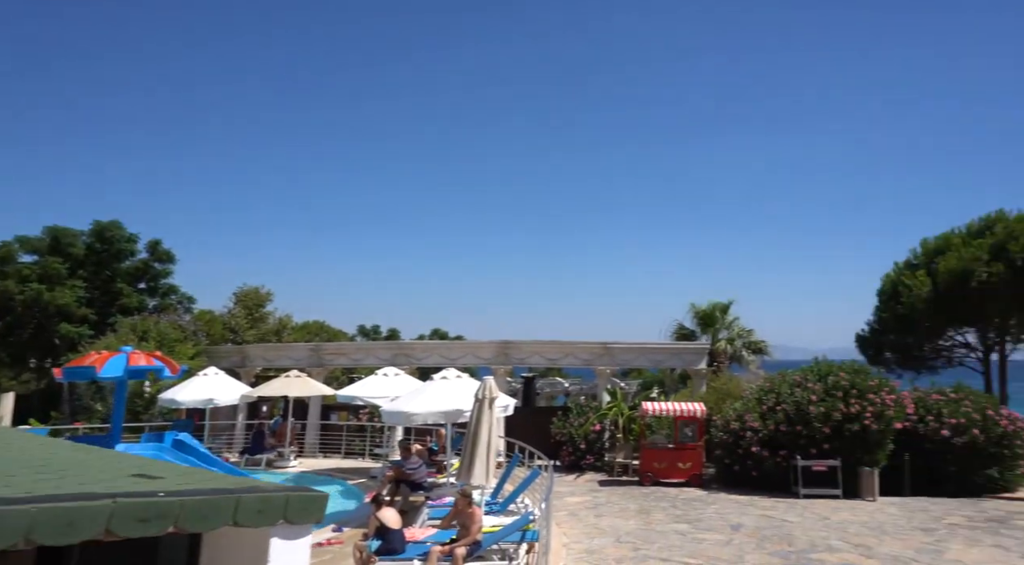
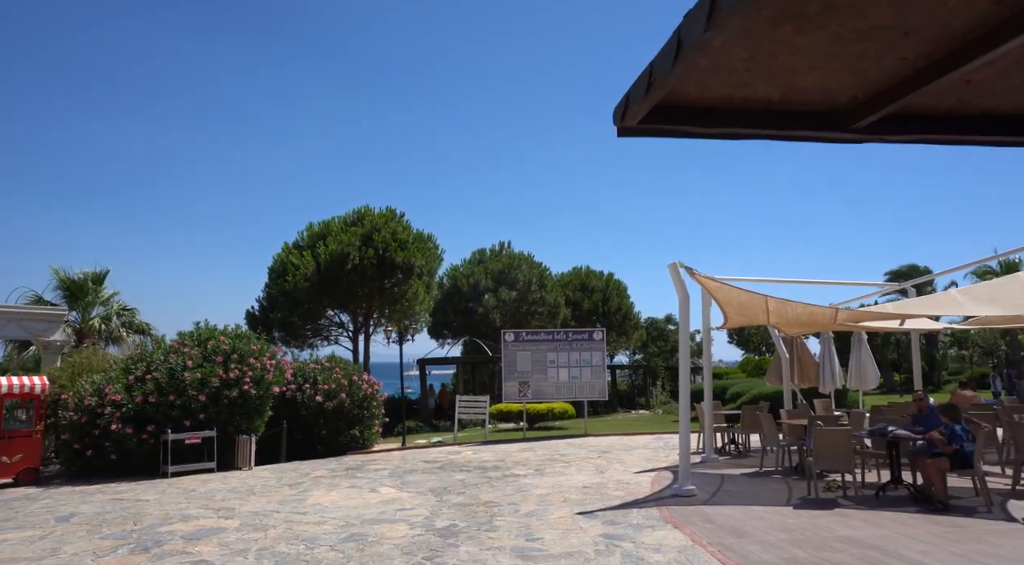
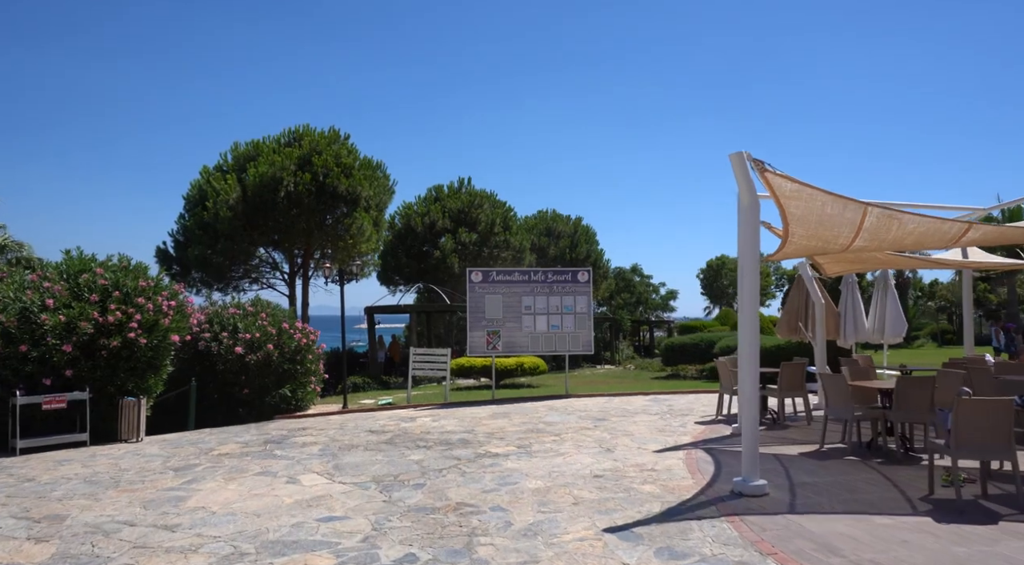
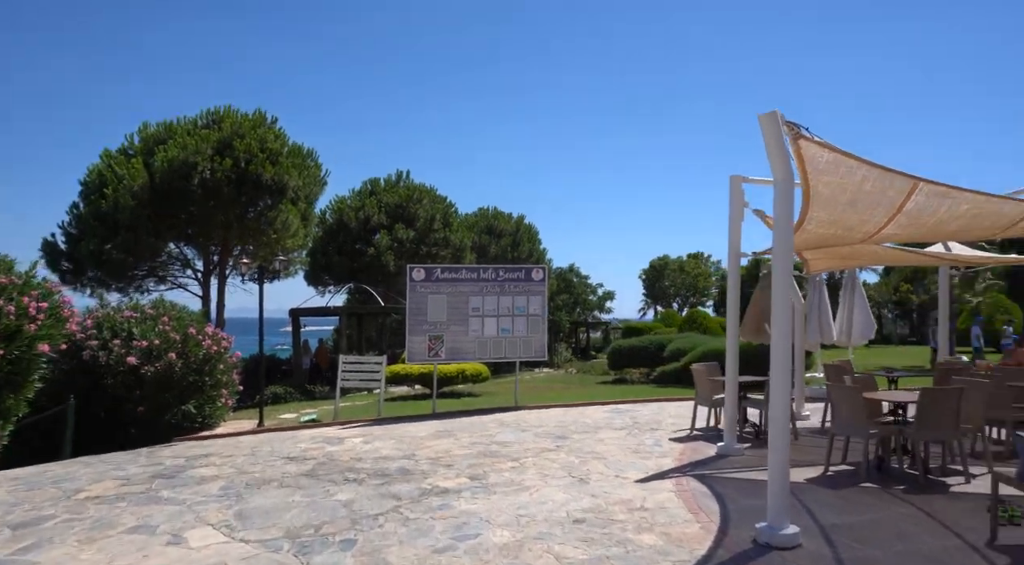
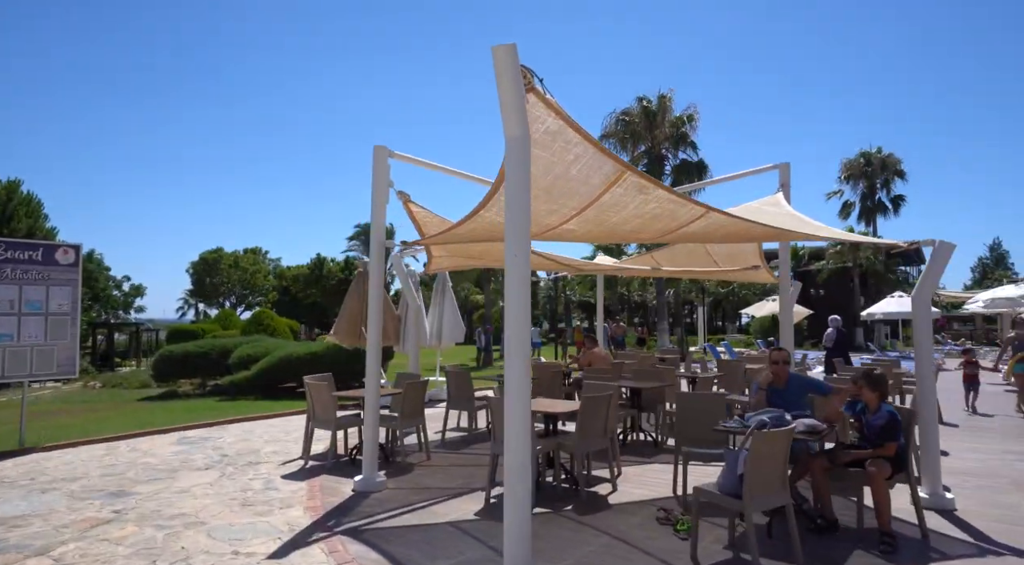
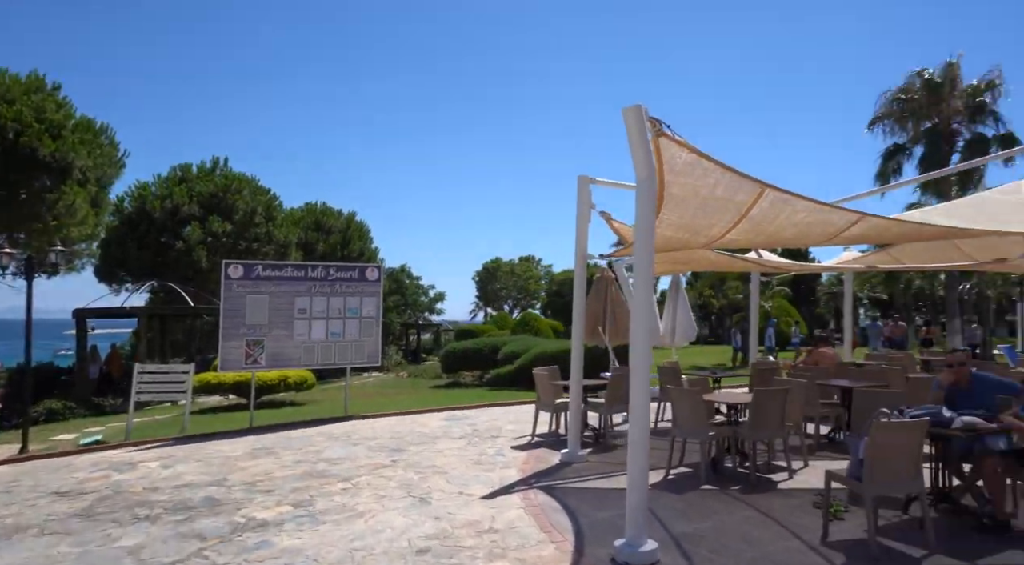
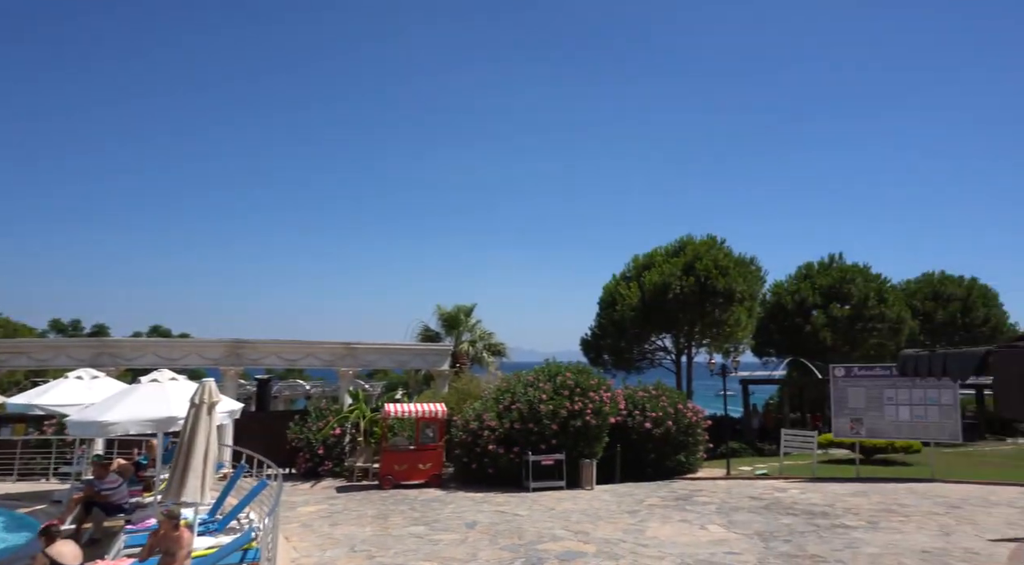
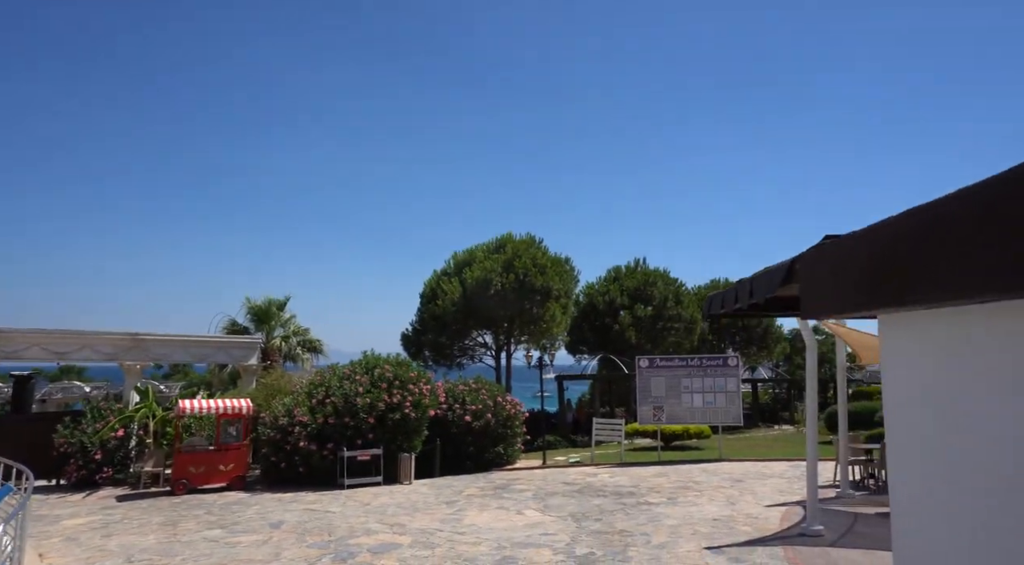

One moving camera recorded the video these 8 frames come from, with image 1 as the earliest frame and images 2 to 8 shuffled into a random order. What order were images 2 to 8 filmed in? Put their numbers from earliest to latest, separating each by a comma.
7, 8, 2, 3, 4, 6, 5
